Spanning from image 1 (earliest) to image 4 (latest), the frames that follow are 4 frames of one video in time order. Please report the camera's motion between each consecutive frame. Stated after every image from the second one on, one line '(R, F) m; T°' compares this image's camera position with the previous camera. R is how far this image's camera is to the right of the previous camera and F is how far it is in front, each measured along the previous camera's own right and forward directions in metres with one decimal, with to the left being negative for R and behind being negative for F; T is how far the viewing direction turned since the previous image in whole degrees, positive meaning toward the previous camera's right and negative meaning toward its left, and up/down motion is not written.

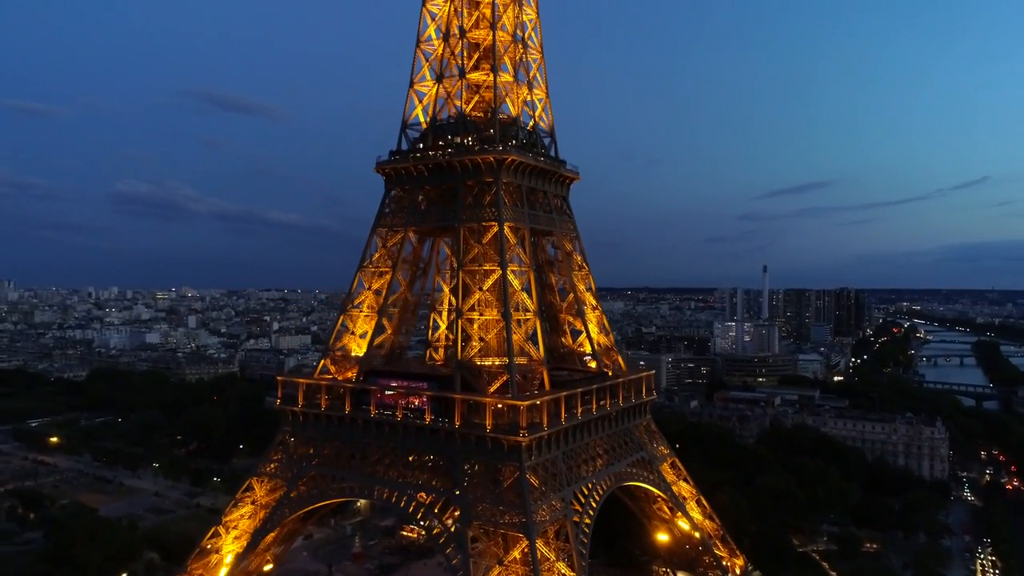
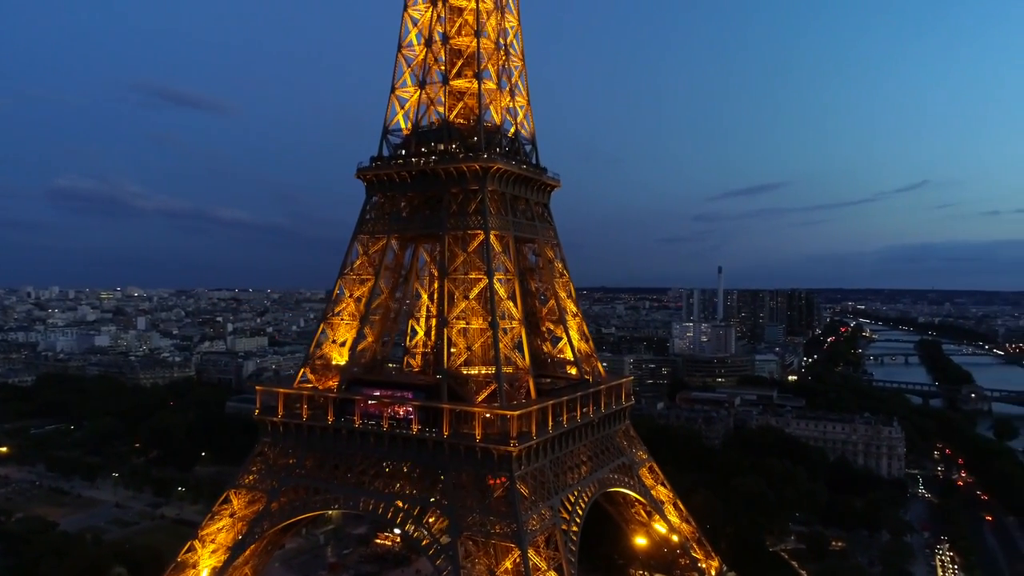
(-0.6, 0.0) m; +4°
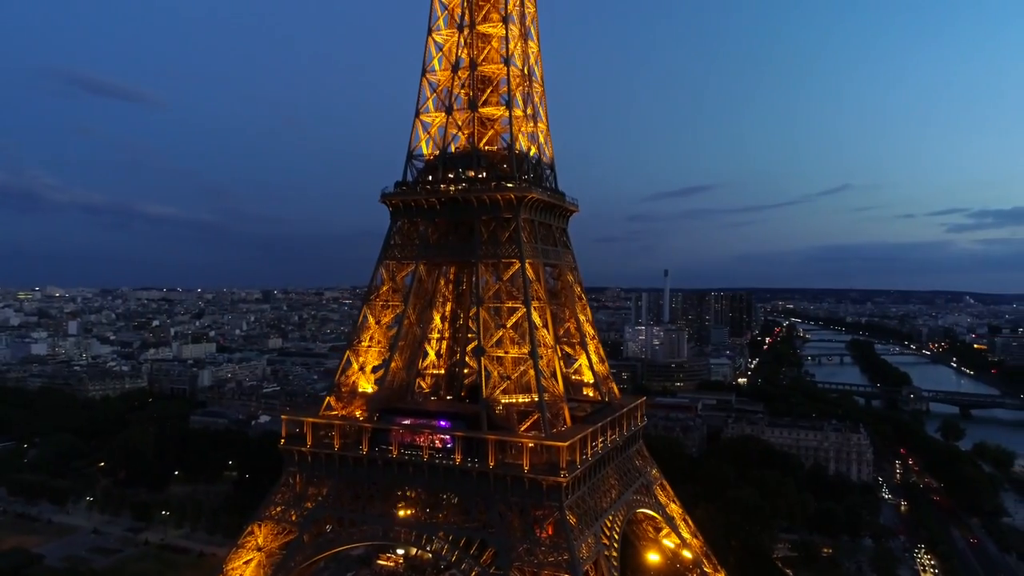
(-2.1, -0.1) m; +5°
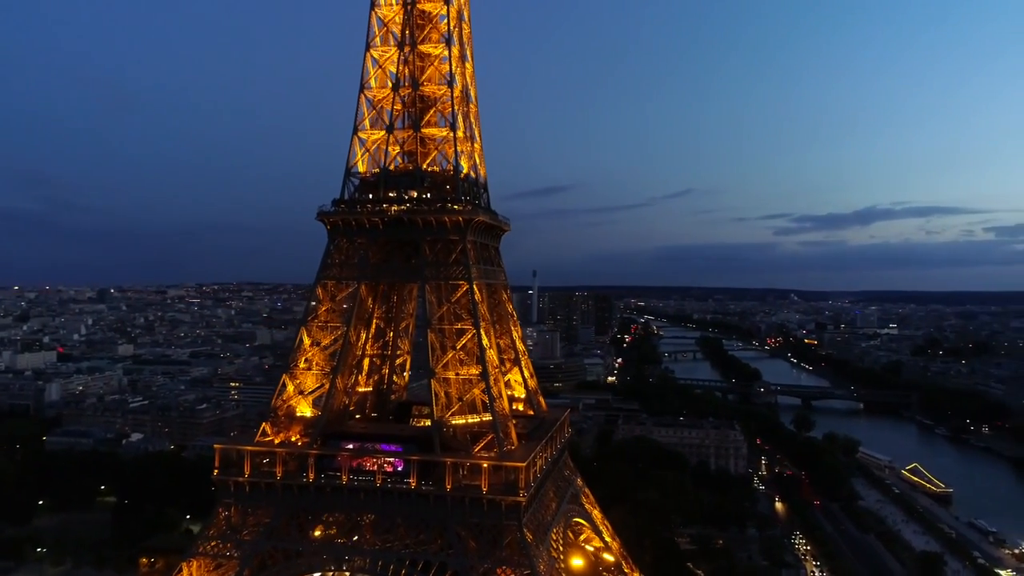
(-1.9, -0.1) m; +11°
